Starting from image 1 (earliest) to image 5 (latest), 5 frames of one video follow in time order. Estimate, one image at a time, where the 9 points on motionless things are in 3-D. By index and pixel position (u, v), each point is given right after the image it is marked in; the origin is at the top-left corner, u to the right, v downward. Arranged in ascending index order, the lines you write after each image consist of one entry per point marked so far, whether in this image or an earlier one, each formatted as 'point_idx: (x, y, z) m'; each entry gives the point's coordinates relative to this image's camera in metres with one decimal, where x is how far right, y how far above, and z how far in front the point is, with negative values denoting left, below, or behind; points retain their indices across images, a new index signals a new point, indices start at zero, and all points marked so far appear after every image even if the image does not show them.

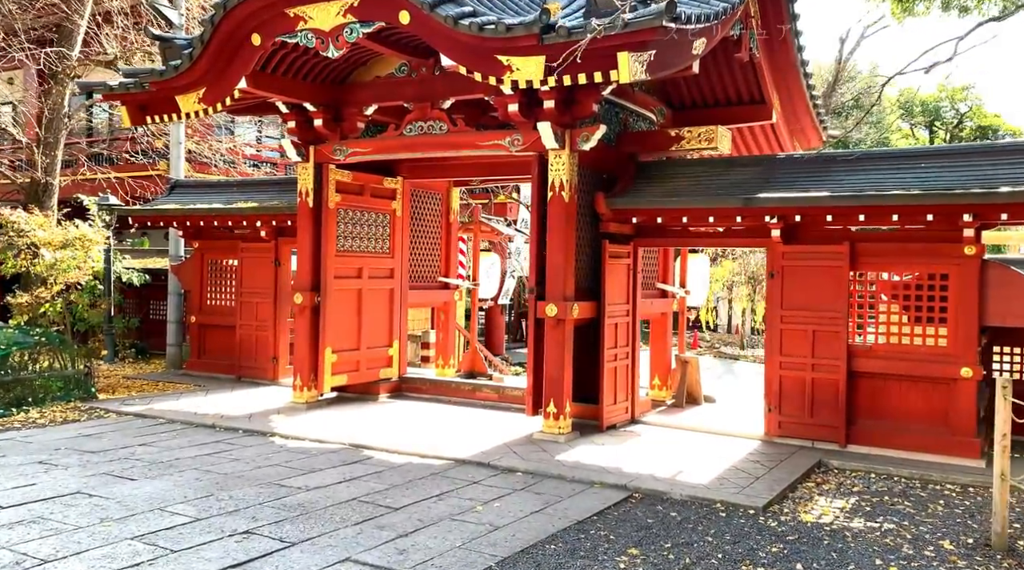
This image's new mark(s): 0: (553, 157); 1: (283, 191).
0: (+0.4, +1.1, +8.0) m
1: (-2.8, +1.1, +11.3) m
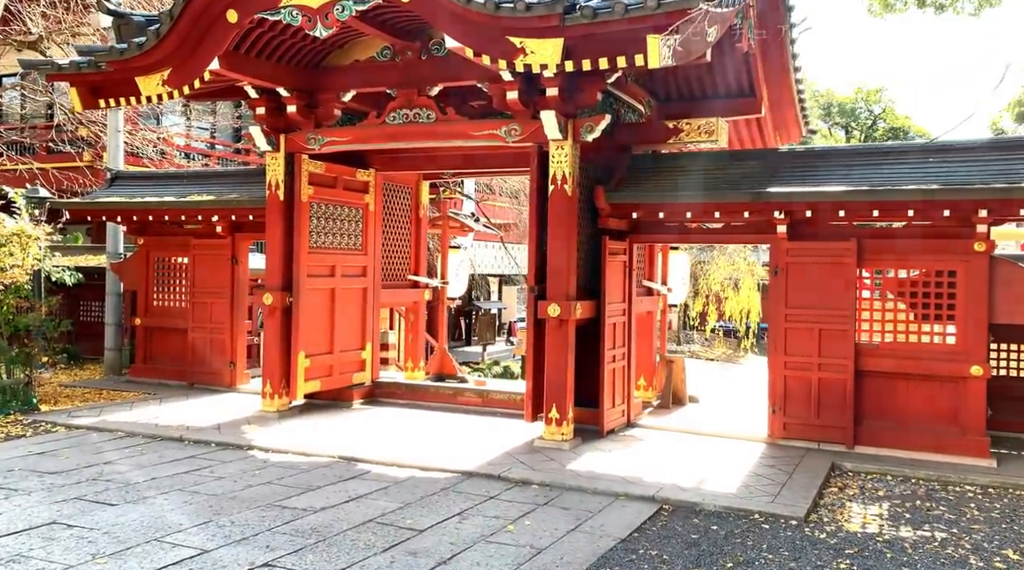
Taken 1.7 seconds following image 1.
0: (+0.4, +1.1, +7.6) m
1: (-3.1, +1.2, +10.5) m
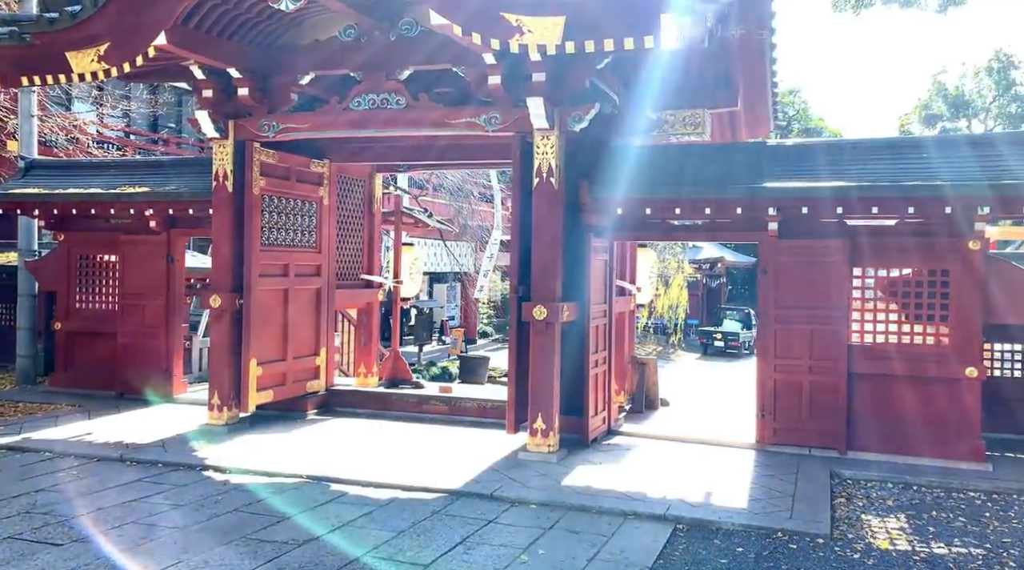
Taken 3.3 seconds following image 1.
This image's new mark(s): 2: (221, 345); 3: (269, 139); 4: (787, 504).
0: (+0.2, +1.1, +7.1) m
1: (-3.5, +1.2, +9.6) m
2: (-2.6, -0.5, +8.0) m
3: (-2.1, +1.3, +8.0) m
4: (+1.8, -1.5, +6.1) m
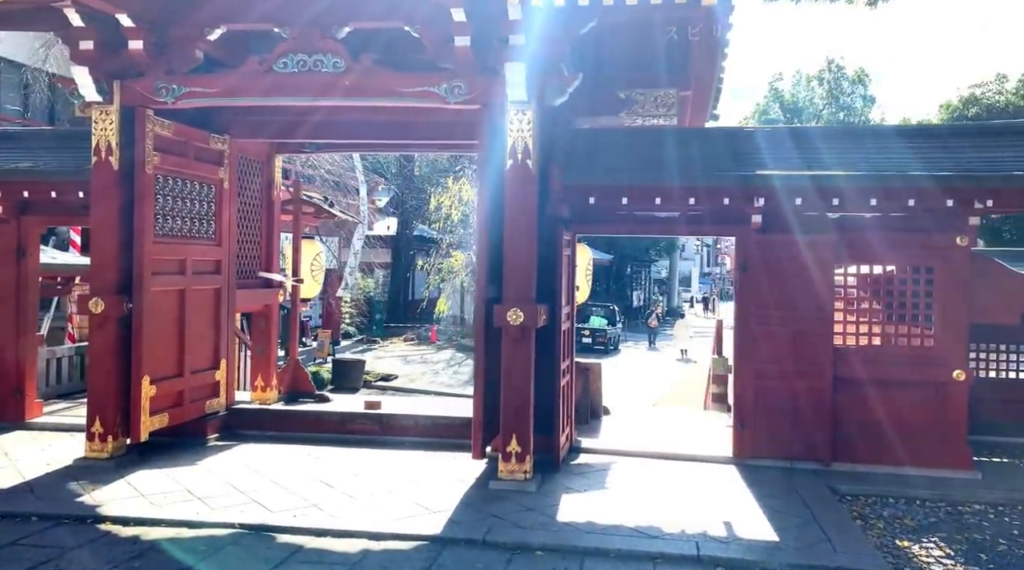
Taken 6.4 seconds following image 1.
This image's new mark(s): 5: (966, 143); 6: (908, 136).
0: (0.0, +1.1, +6.0) m
1: (-4.1, +1.2, +7.9) m
2: (-2.9, -0.5, +6.4) m
3: (-2.5, +1.3, +6.5) m
4: (+1.8, -1.4, +5.3) m
5: (+3.6, +1.2, +7.0) m
6: (+3.3, +1.2, +7.5) m
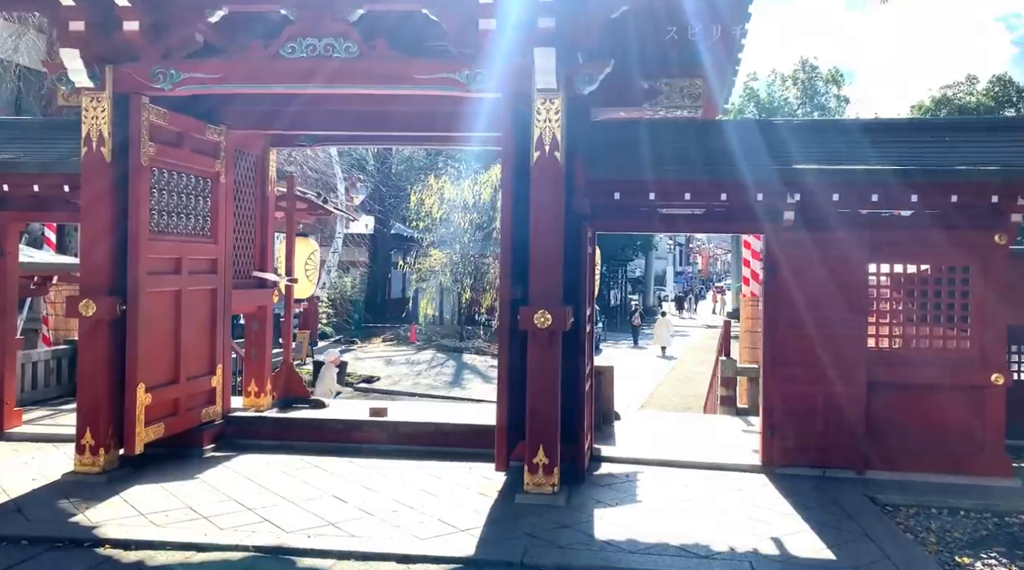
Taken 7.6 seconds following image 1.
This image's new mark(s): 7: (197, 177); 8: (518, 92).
0: (+0.2, +1.1, +5.6) m
1: (-4.0, +1.2, +7.3) m
2: (-2.7, -0.5, +6.0) m
3: (-2.3, +1.3, +6.0) m
4: (+2.0, -1.4, +5.0) m
5: (+3.7, +1.2, +6.7) m
6: (+3.4, +1.2, +7.2) m
7: (-2.3, +0.8, +6.8) m
8: (0.0, +1.2, +5.8) m
